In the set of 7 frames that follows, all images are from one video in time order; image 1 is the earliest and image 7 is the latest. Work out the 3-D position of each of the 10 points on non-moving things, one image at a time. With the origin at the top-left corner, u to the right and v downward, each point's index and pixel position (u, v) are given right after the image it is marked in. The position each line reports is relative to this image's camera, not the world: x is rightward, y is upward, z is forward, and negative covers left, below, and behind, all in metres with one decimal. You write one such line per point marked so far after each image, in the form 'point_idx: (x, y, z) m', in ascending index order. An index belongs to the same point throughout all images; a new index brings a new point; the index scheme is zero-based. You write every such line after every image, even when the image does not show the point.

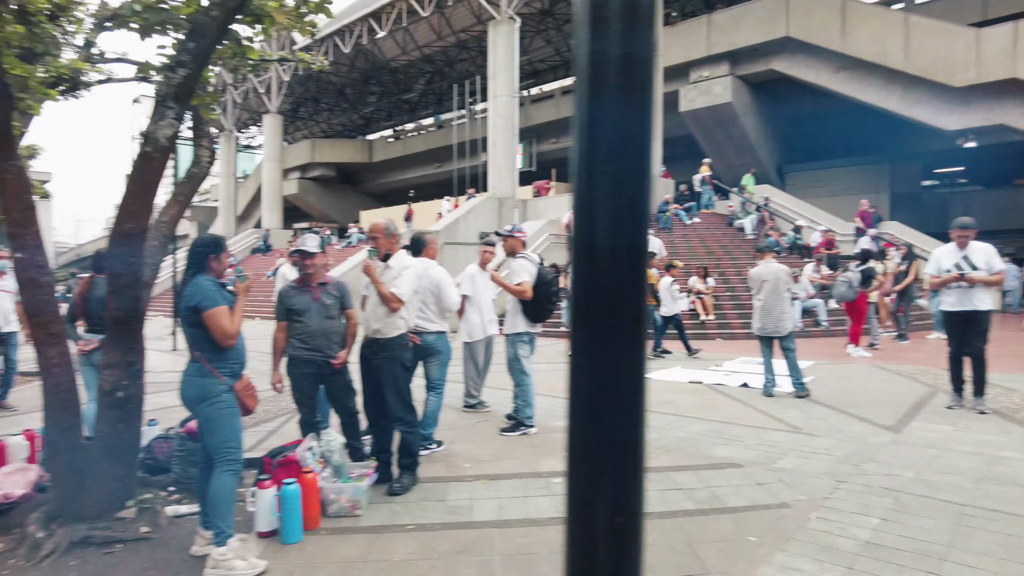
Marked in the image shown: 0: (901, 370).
0: (+4.6, -1.0, +7.9) m
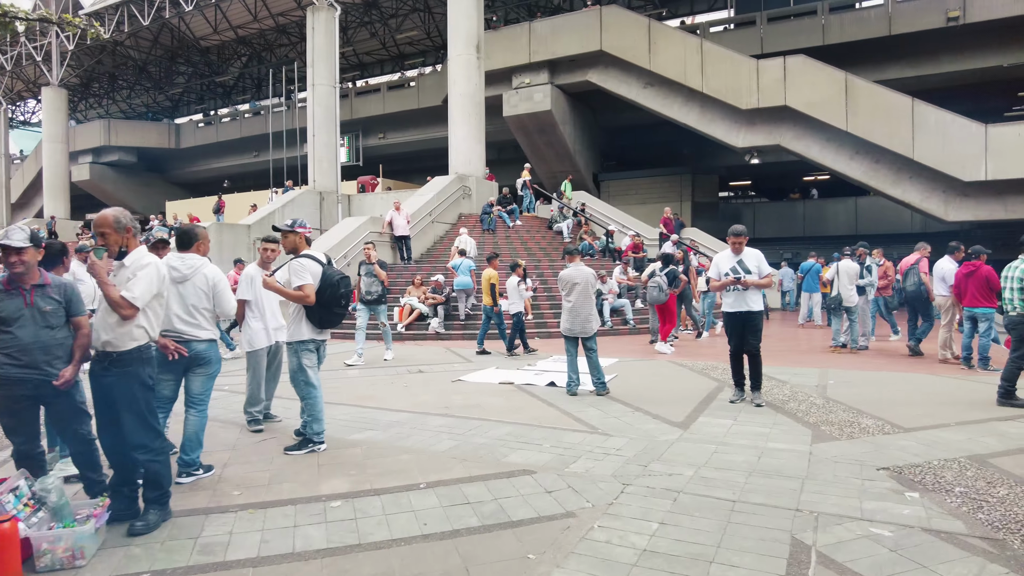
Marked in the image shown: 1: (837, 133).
0: (+2.3, -1.0, +8.4) m
1: (+9.2, +4.3, +18.5) m
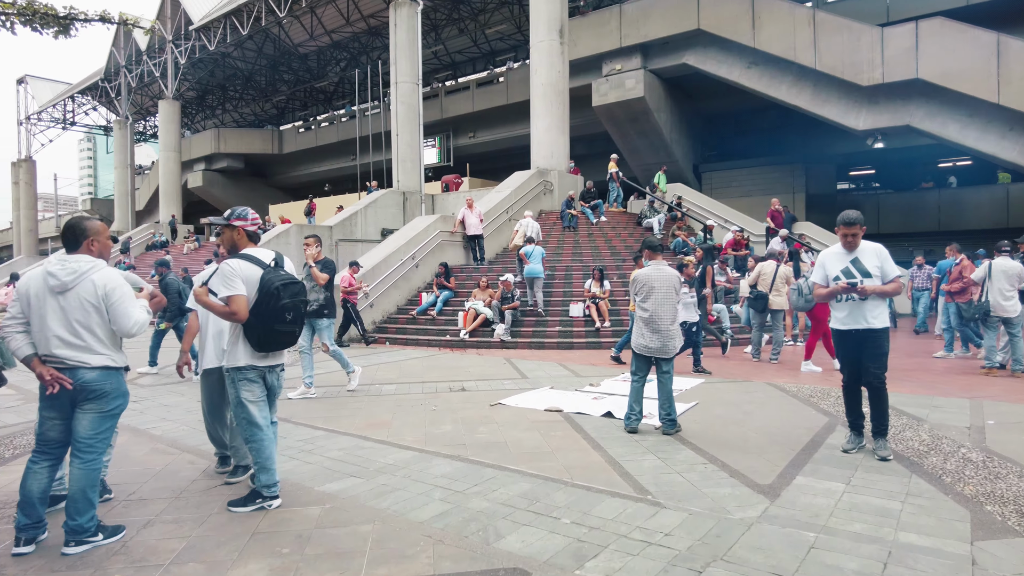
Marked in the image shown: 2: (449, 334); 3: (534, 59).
0: (+2.9, -1.1, +6.8) m
1: (+11.3, +4.3, +15.6) m
2: (-1.1, -0.8, +11.5) m
3: (+0.6, +6.3, +18.2) m
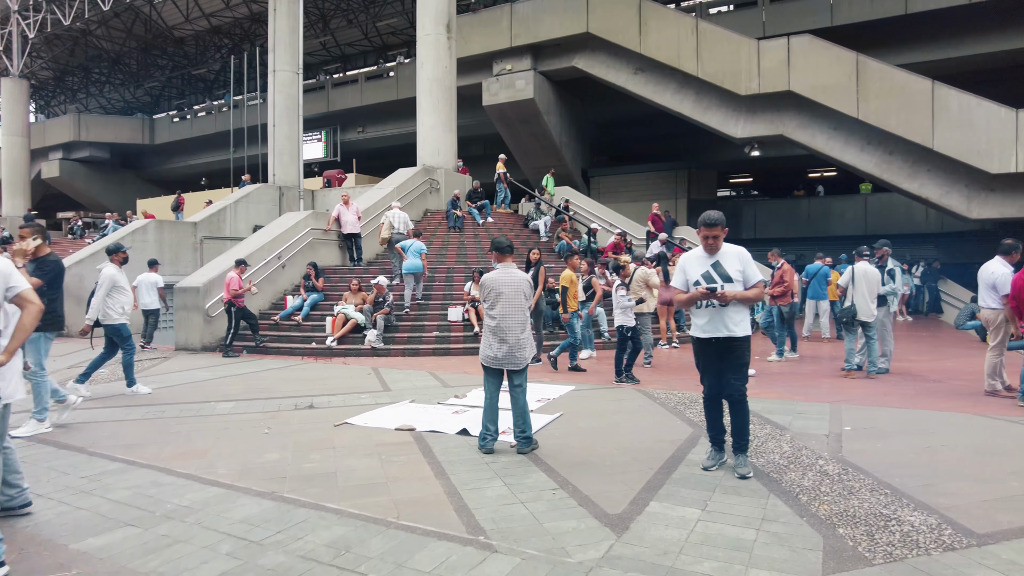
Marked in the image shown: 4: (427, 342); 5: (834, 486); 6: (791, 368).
0: (+1.5, -1.1, +6.5) m
1: (+8.5, +4.2, +16.5) m
2: (-3.2, -0.9, +10.7) m
3: (-2.5, +6.3, +17.5) m
4: (-1.3, -0.8, +10.3) m
5: (+1.9, -1.2, +3.8) m
6: (+3.6, -1.0, +8.5) m
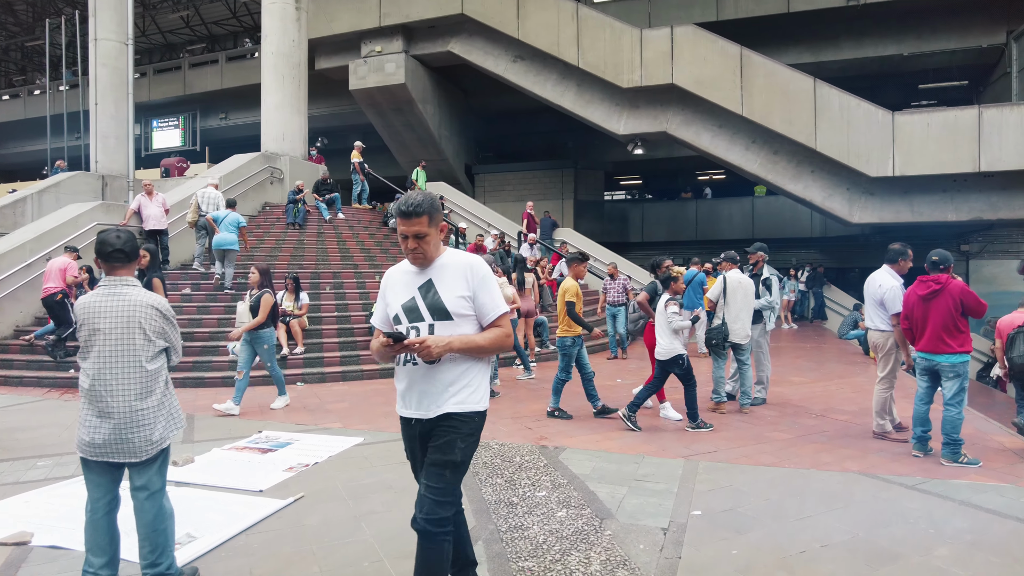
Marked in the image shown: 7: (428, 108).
0: (-0.3, -1.2, +4.8) m
1: (+5.3, +4.0, +15.7) m
2: (-5.5, -1.0, +8.3) m
3: (-5.7, +6.1, +15.1) m
4: (-3.6, -1.0, +8.1) m
5: (+0.4, -1.3, +2.2) m
6: (+1.5, -1.2, +7.0) m
7: (-2.6, +5.5, +20.0) m
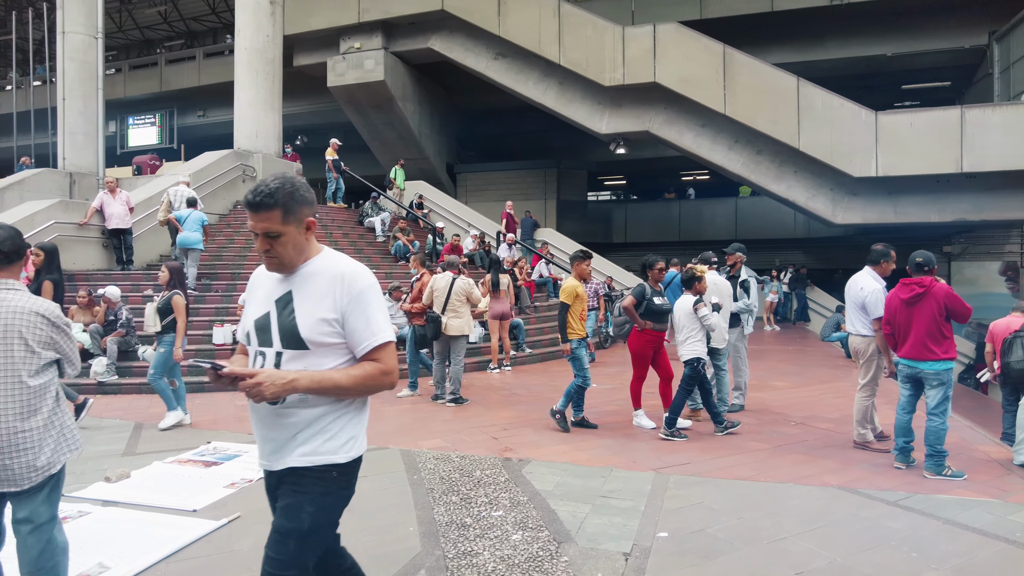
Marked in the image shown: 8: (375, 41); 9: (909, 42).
0: (-0.6, -1.2, +4.5) m
1: (+4.8, +4.0, +15.5) m
2: (-5.8, -1.0, +7.9) m
3: (-6.2, +6.1, +14.7) m
4: (-3.9, -1.0, +7.8) m
5: (+0.2, -1.3, +1.9) m
6: (+1.2, -1.2, +6.8) m
7: (-3.1, +5.5, +19.6) m
8: (-3.9, +7.0, +18.6) m
9: (+10.0, +6.2, +16.5) m
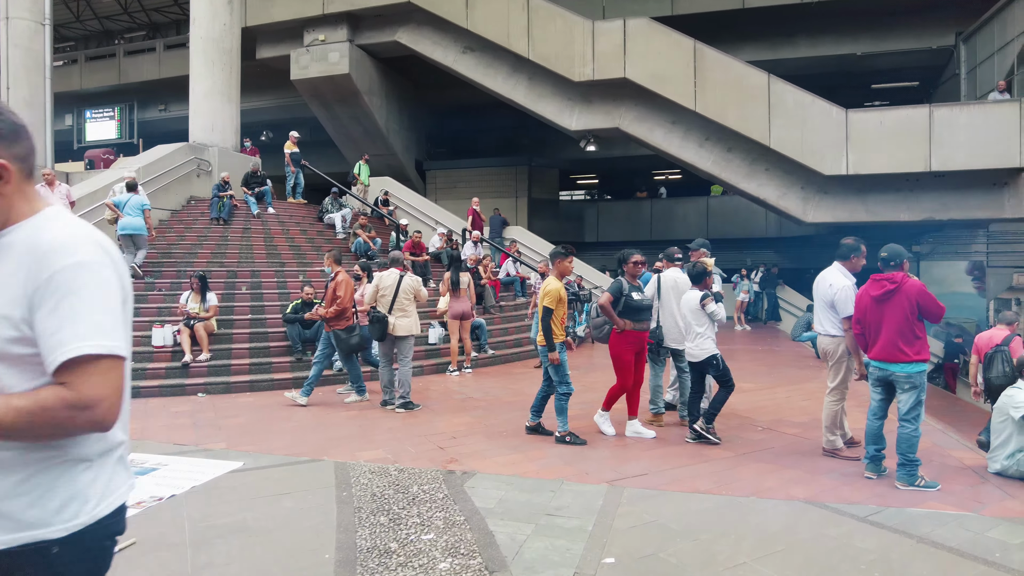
0: (-0.9, -1.2, +4.1) m
1: (+4.0, +4.0, +15.2) m
2: (-6.3, -1.0, +7.3) m
3: (-6.9, +6.1, +14.1) m
4: (-4.4, -1.0, +7.2) m
5: (-0.1, -1.3, +1.5) m
6: (+0.8, -1.2, +6.4) m
7: (-4.0, +5.5, +19.1) m
8: (-4.7, +7.0, +18.1) m
9: (+9.2, +6.2, +16.5) m
